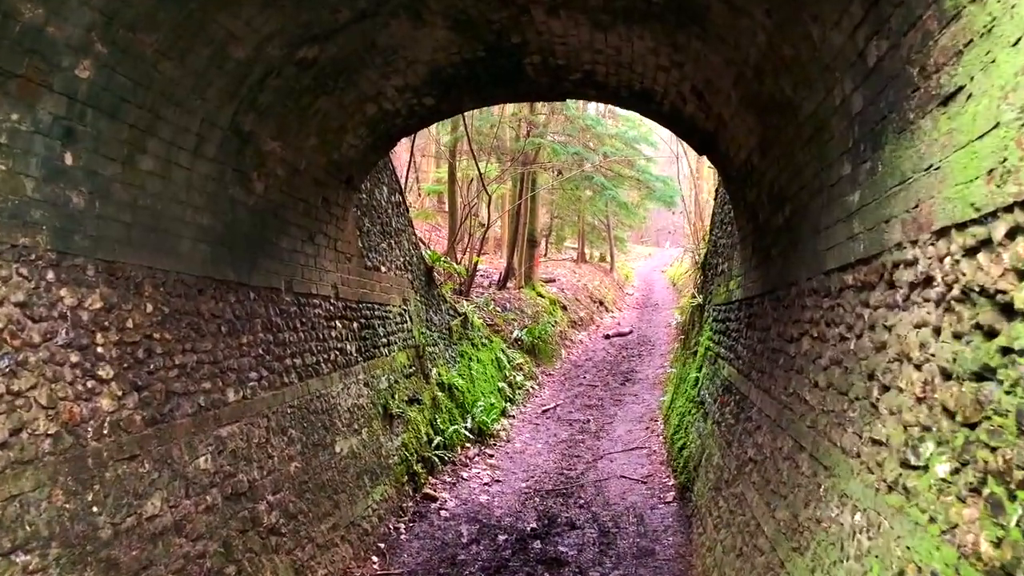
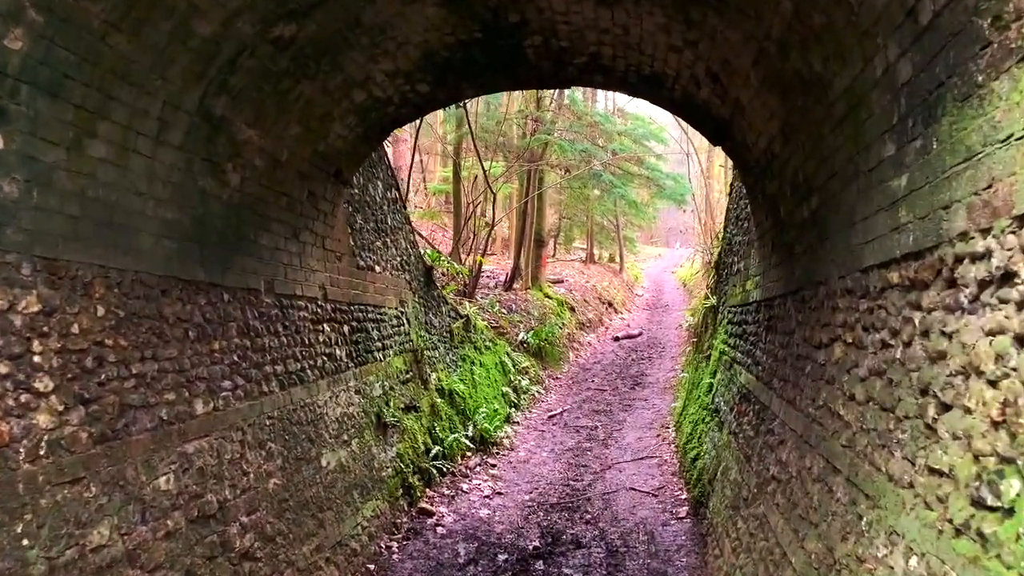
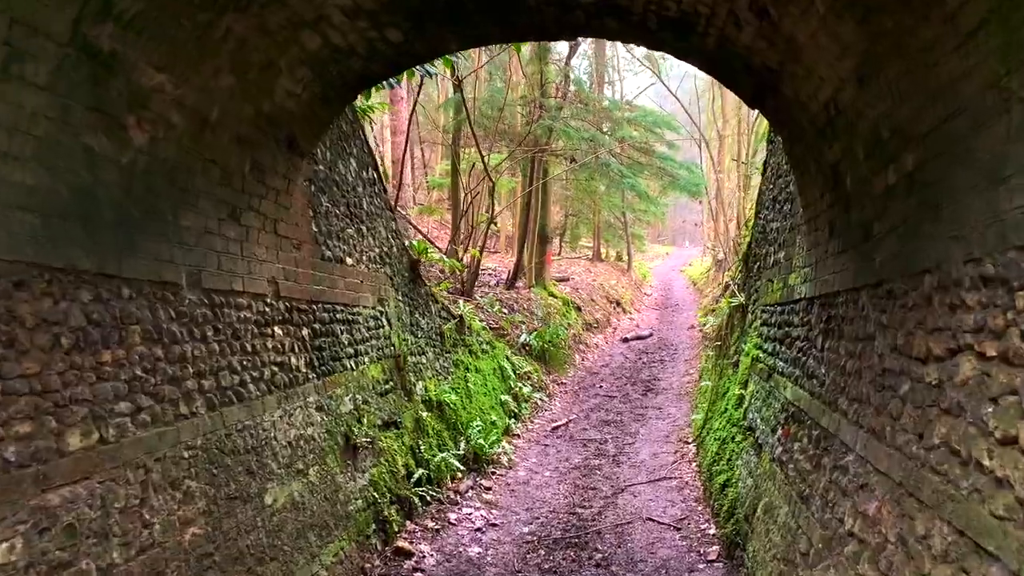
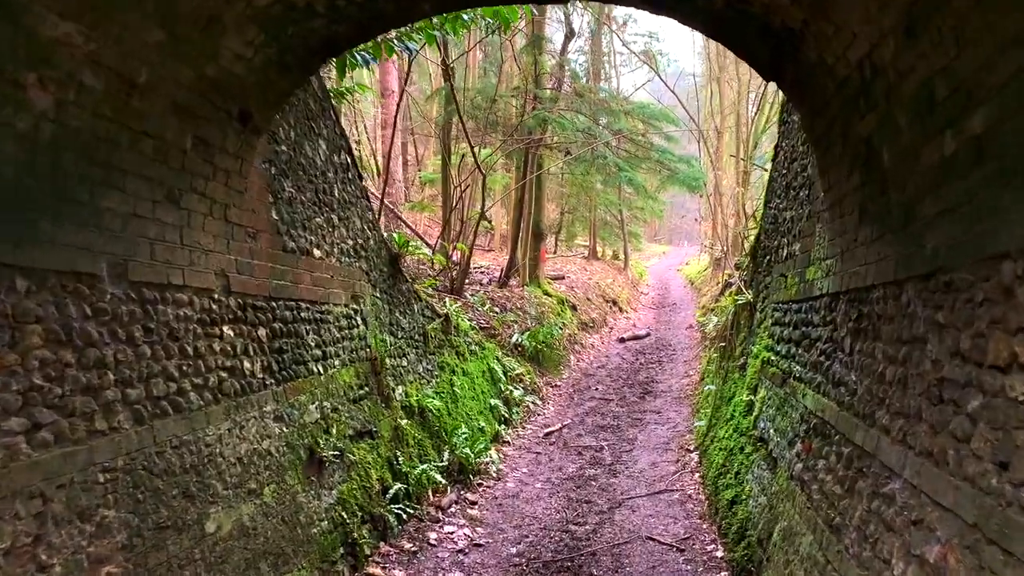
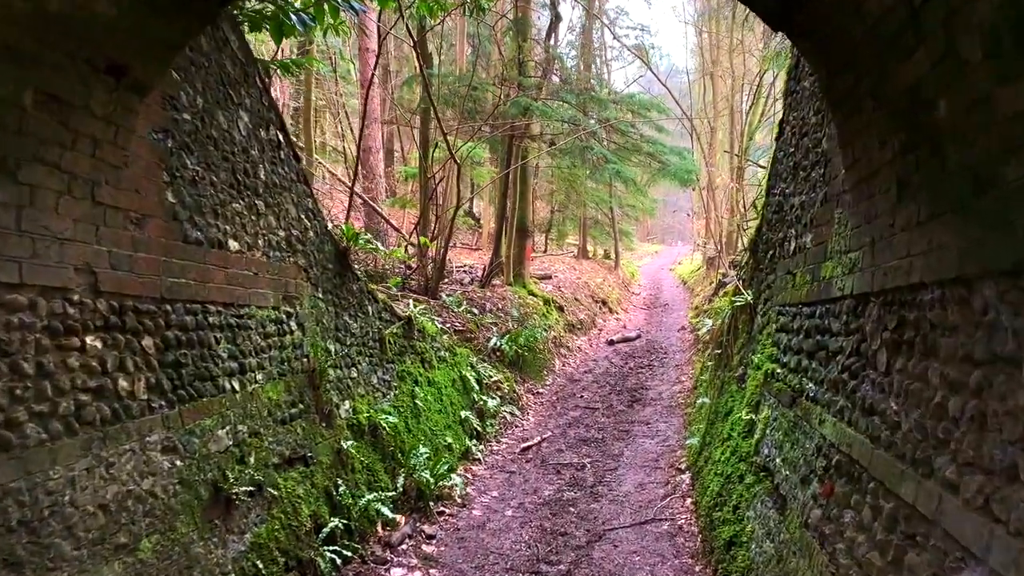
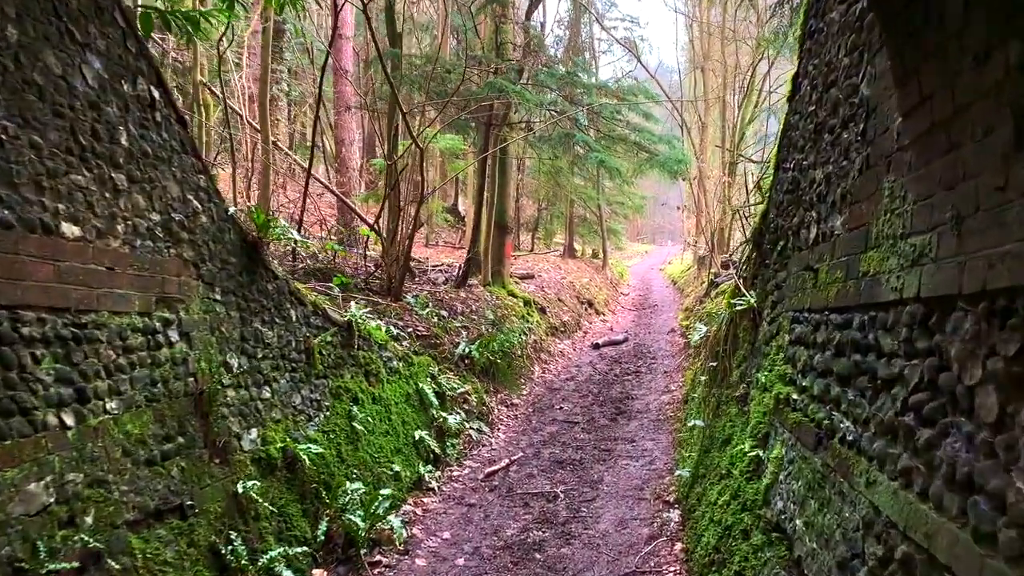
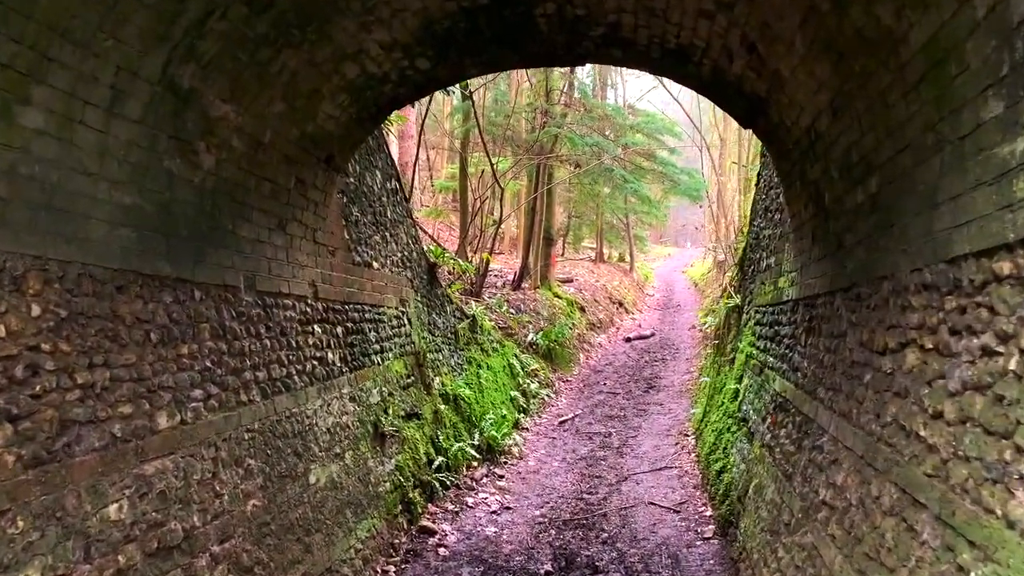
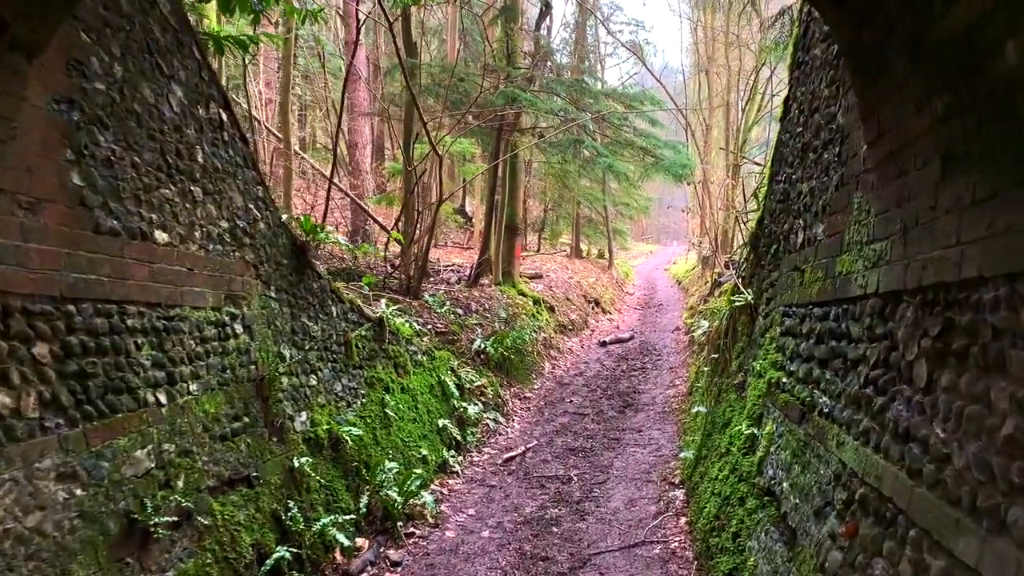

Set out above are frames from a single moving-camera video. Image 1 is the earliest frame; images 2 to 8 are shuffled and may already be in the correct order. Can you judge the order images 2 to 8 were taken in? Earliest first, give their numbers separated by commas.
2, 7, 3, 4, 5, 8, 6
